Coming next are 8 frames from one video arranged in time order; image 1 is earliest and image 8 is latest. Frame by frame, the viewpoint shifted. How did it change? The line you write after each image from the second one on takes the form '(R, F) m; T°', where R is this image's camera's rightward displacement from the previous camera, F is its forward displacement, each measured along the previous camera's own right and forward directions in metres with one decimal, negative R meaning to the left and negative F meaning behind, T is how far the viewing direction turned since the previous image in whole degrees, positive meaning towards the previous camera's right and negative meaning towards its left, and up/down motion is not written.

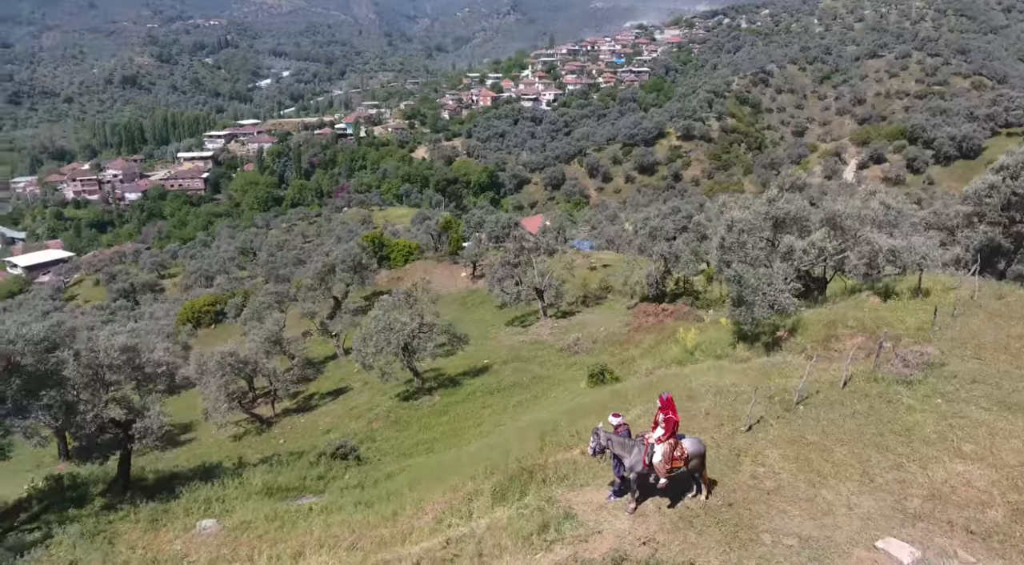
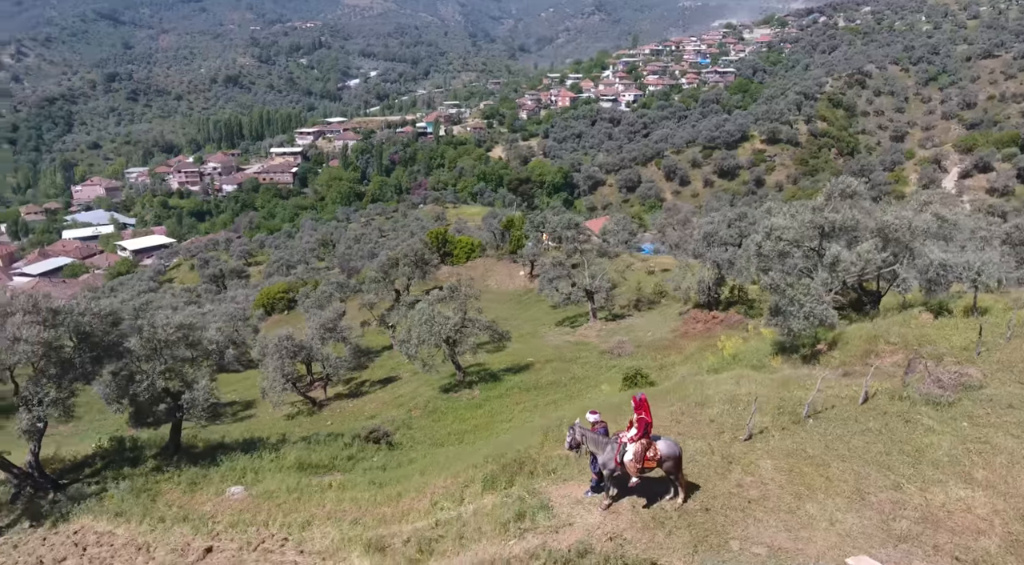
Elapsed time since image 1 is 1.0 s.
(+2.2, -0.8) m; -8°
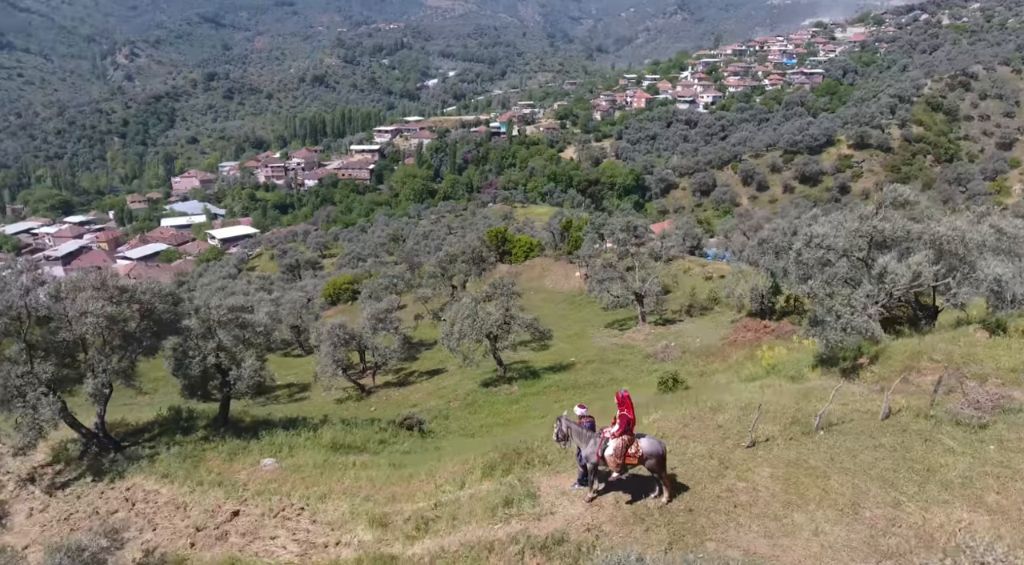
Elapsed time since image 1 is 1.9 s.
(+2.0, -0.7) m; -7°
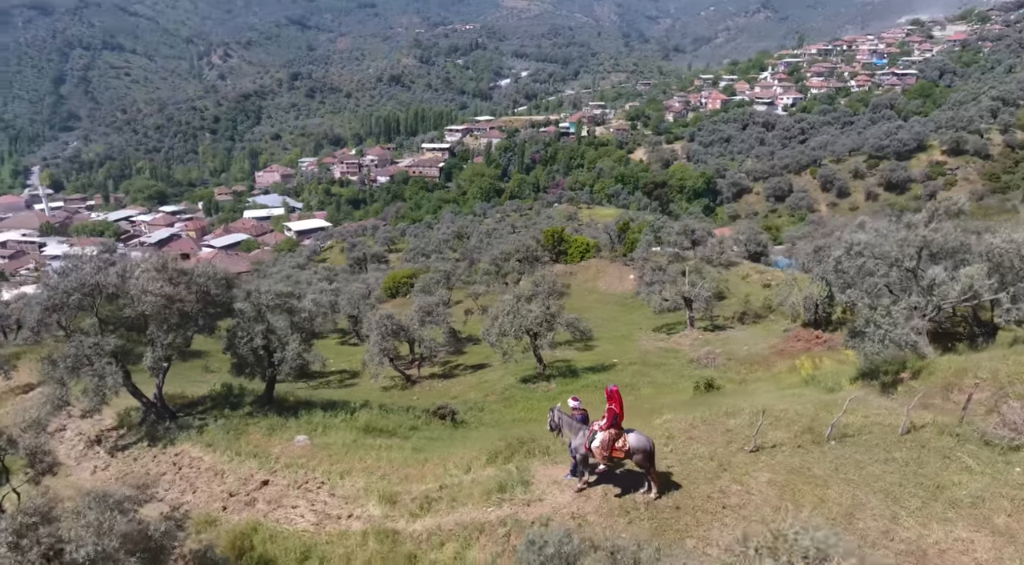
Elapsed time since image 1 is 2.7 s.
(+1.9, -0.7) m; -7°
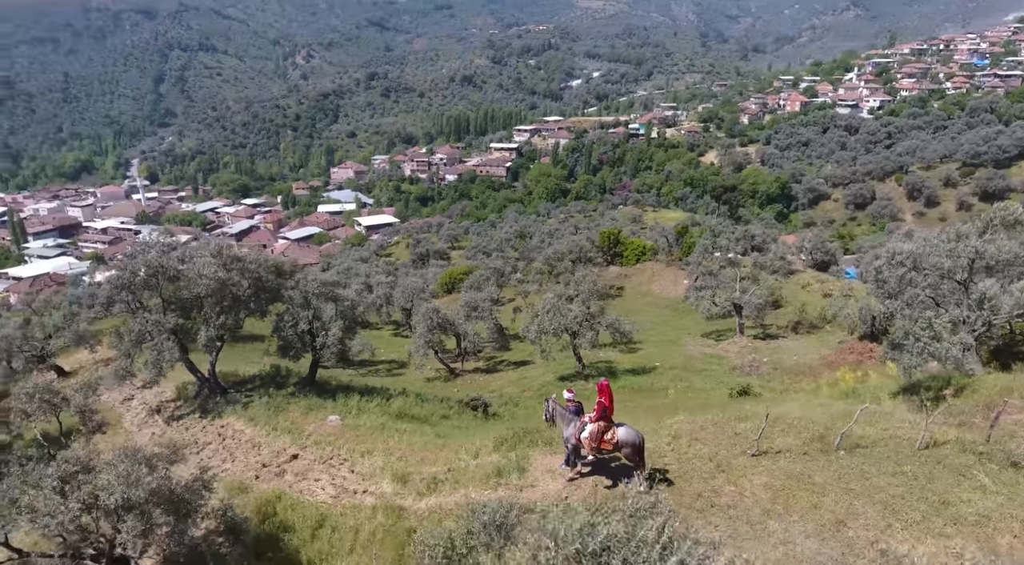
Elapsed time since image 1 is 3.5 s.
(+1.9, -0.7) m; -7°
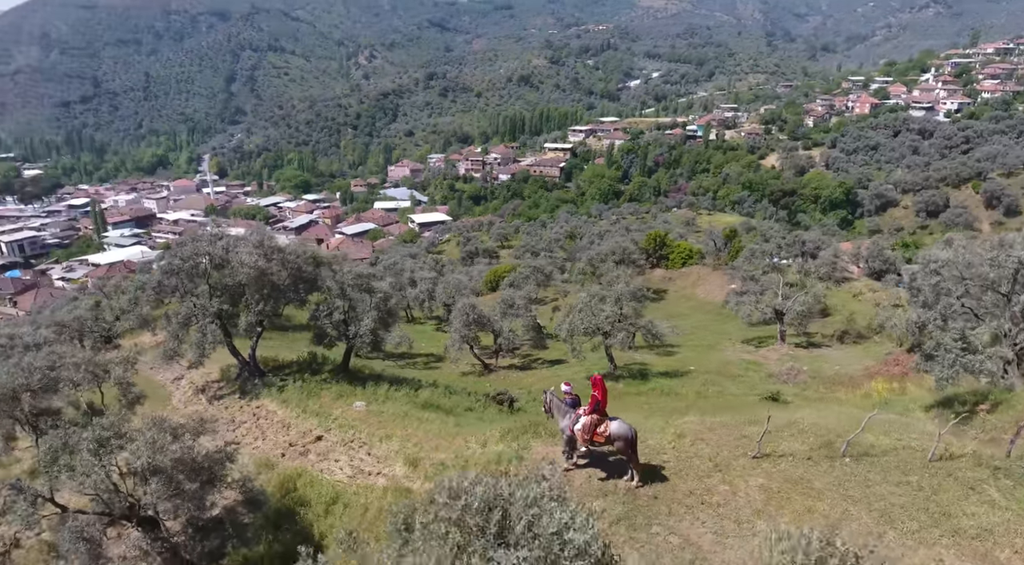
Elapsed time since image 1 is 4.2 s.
(+1.6, -0.5) m; -6°
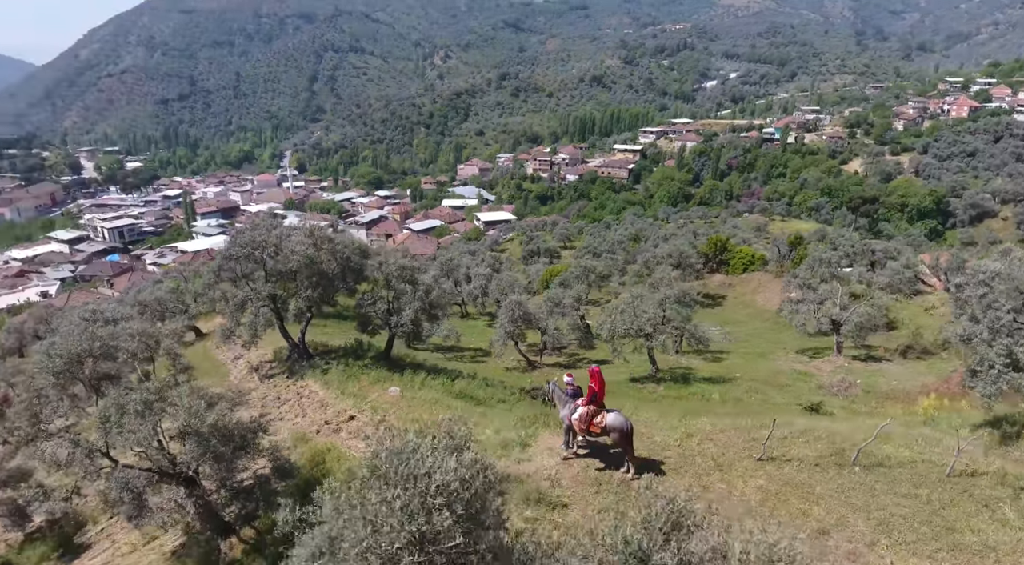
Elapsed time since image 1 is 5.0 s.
(+2.1, -0.2) m; -7°
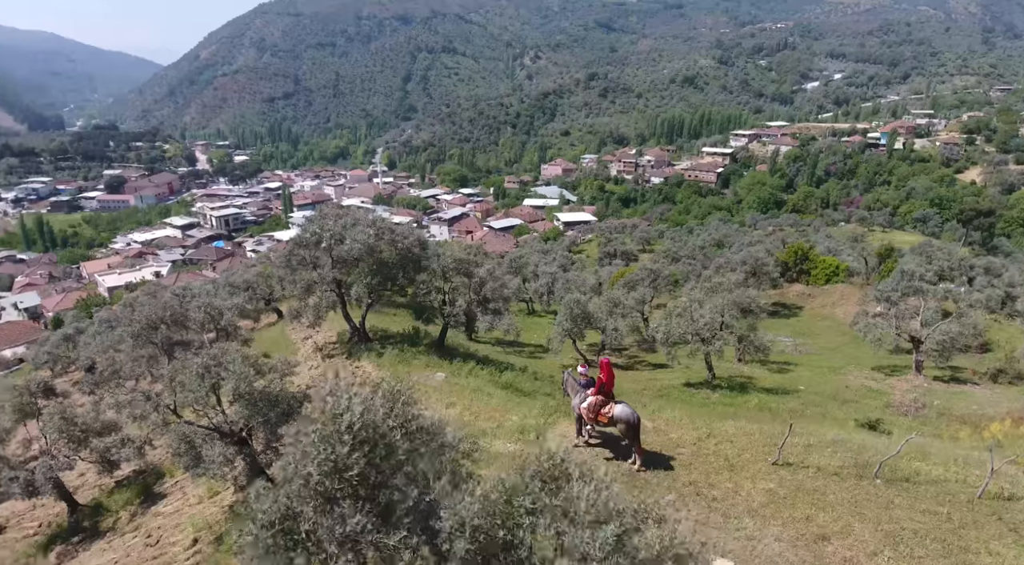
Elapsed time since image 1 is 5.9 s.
(+2.5, +0.3) m; -9°
